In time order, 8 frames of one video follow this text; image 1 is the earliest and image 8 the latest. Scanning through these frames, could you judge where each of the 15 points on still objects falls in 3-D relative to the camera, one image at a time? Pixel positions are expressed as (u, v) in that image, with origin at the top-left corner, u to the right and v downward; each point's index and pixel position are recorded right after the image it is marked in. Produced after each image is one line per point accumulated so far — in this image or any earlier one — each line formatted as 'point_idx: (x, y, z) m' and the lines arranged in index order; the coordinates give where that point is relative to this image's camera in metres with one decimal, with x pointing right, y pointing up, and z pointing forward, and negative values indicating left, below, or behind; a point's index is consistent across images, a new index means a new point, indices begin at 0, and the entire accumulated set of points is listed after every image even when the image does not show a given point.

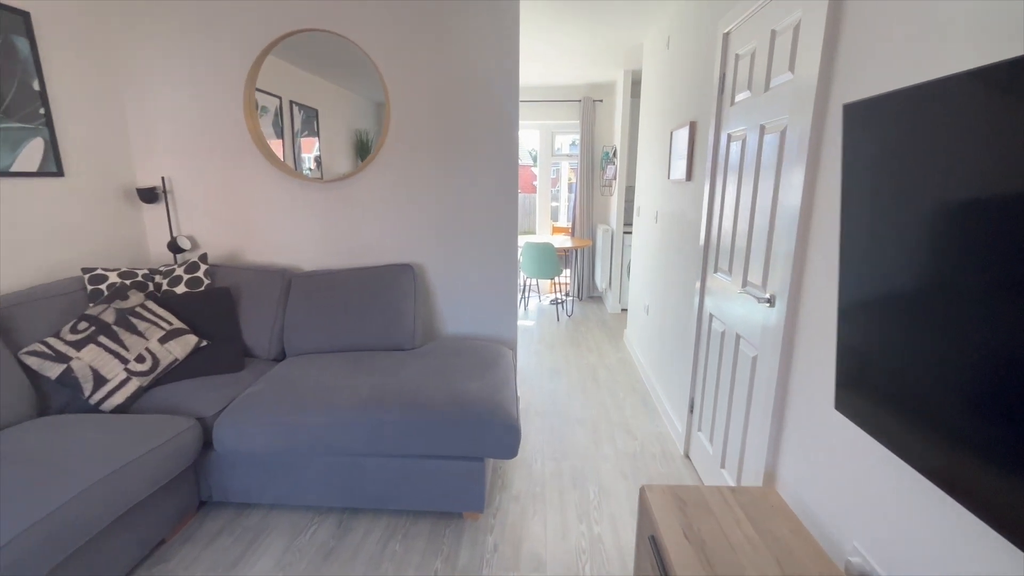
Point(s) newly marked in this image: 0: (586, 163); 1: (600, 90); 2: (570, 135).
0: (+0.8, +1.4, +5.4) m
1: (+1.0, +2.3, +5.4) m
2: (+0.7, +1.9, +5.7) m
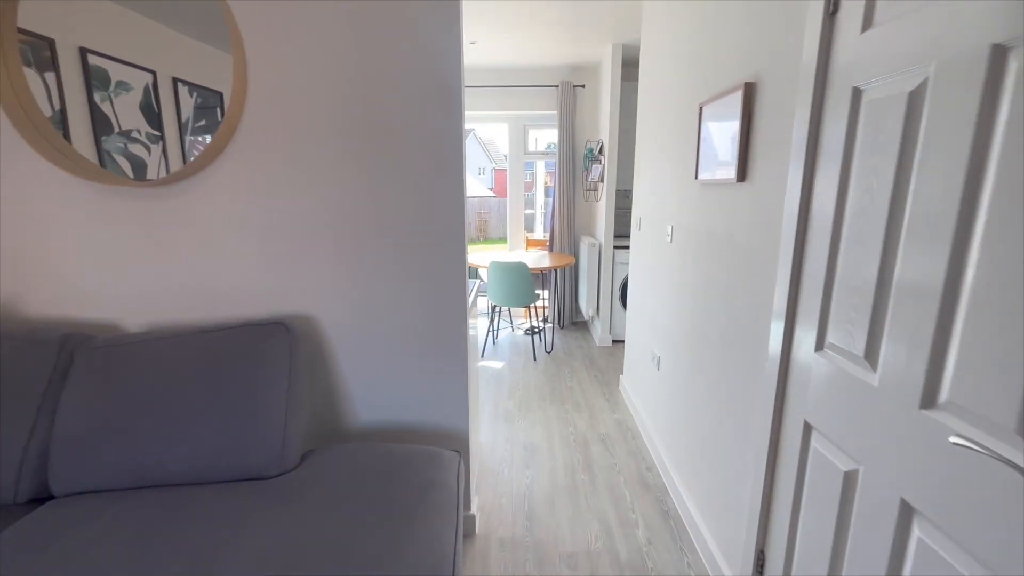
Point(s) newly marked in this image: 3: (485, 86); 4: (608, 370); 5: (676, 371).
0: (+0.5, +1.2, +4.4) m
1: (+0.7, +2.1, +4.4) m
2: (+0.3, +1.7, +4.8) m
3: (-0.3, +2.0, +4.5) m
4: (+0.7, -0.6, +3.5) m
5: (+0.8, -0.4, +2.2) m
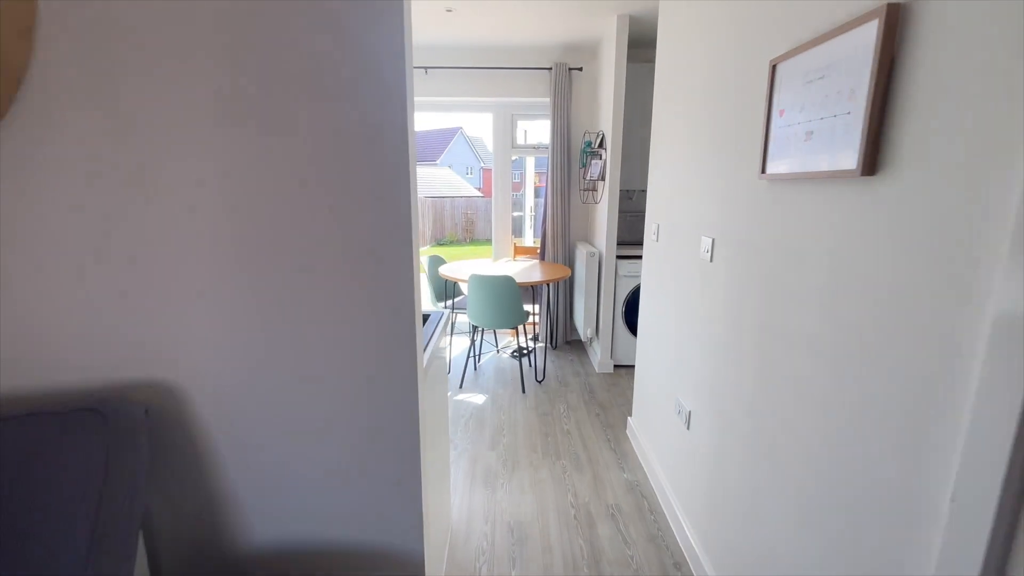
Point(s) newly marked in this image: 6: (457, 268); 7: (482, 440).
0: (+0.4, +1.1, +3.8) m
1: (+0.6, +1.9, +3.8) m
2: (+0.2, +1.5, +4.2) m
3: (-0.4, +1.9, +3.9) m
4: (+0.6, -0.8, +2.9) m
5: (+0.7, -0.5, +1.6) m
6: (-0.4, +0.1, +3.5) m
7: (-0.2, -0.9, +2.6) m
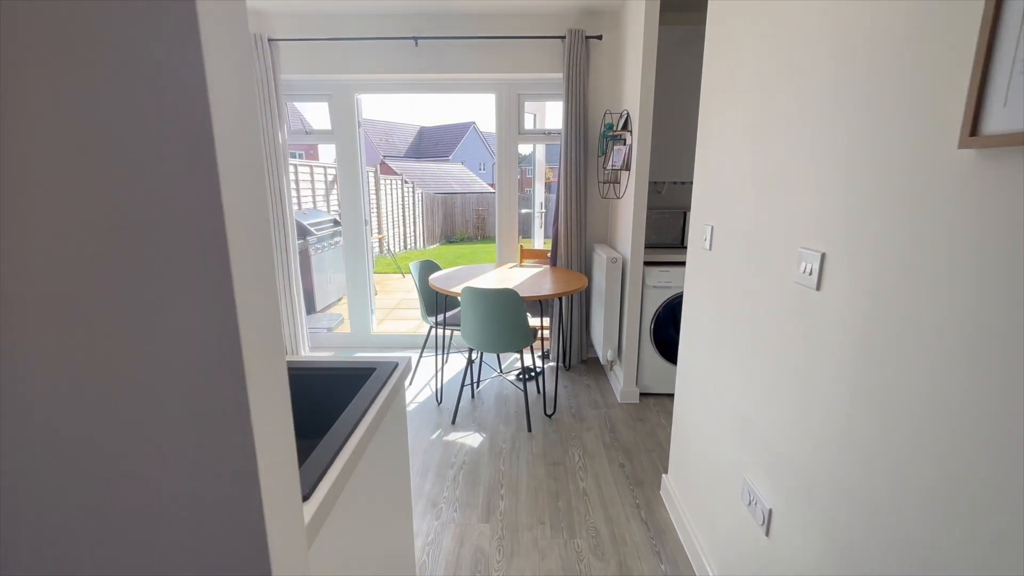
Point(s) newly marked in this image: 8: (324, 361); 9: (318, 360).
0: (+0.4, +1.0, +3.2) m
1: (+0.6, +1.9, +3.2) m
2: (+0.3, +1.5, +3.5) m
3: (-0.3, +1.8, +3.3) m
4: (+0.6, -0.9, +2.3) m
5: (+0.7, -0.6, +1.0) m
6: (-0.4, +0.1, +2.9) m
7: (-0.2, -0.9, +2.0) m
8: (-0.5, -0.2, +1.2) m
9: (-0.5, -0.2, +1.2) m
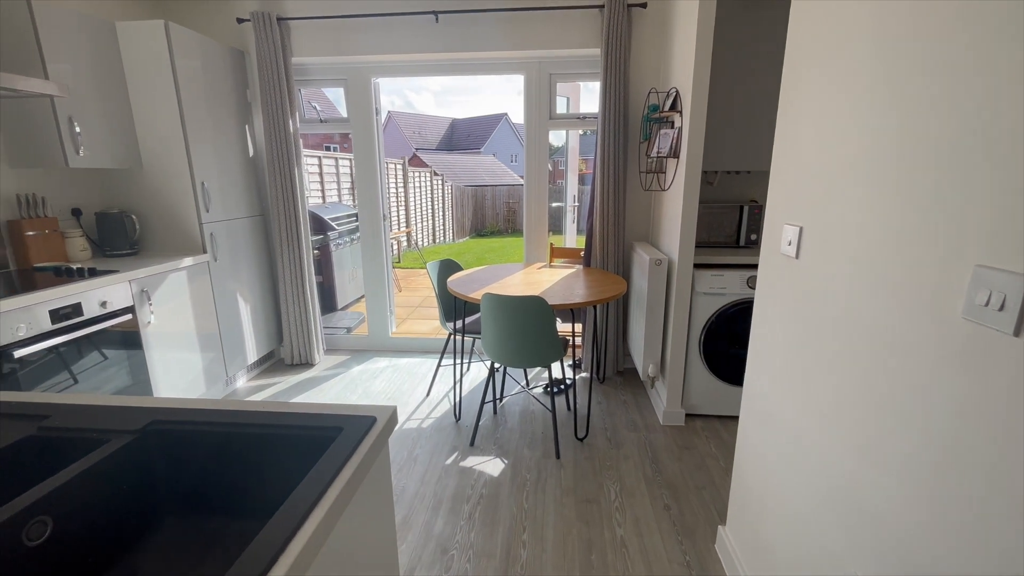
0: (+0.6, +1.0, +2.9) m
1: (+0.8, +1.8, +2.8) m
2: (+0.5, +1.4, +3.2) m
3: (-0.1, +1.8, +3.0) m
4: (+0.8, -0.9, +2.0) m
5: (+0.7, -0.7, +0.6) m
6: (-0.2, +0.1, +2.6) m
7: (-0.1, -1.0, +1.7) m
8: (-0.4, -0.2, +0.9) m
9: (-0.5, -0.2, +0.9) m
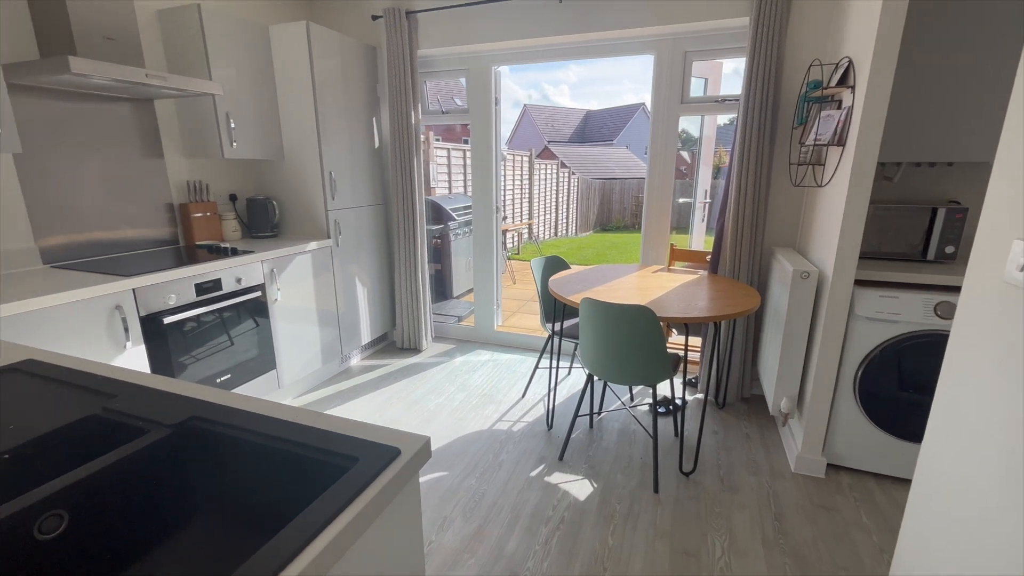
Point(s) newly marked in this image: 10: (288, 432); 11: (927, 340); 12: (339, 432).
0: (+1.3, +0.9, +2.4) m
1: (+1.5, +1.7, +2.3) m
2: (+1.3, +1.4, +2.7) m
3: (+0.6, +1.7, +2.7) m
4: (+1.1, -1.0, +1.6) m
5: (+0.7, -0.8, +0.3) m
6: (+0.3, 0.0, +2.4) m
7: (+0.2, -1.0, +1.5) m
8: (-0.3, -0.2, +0.8) m
9: (-0.4, -0.2, +0.8) m
10: (-0.4, -0.2, +0.7) m
11: (+1.6, -0.2, +1.8) m
12: (-0.3, -0.2, +0.8) m
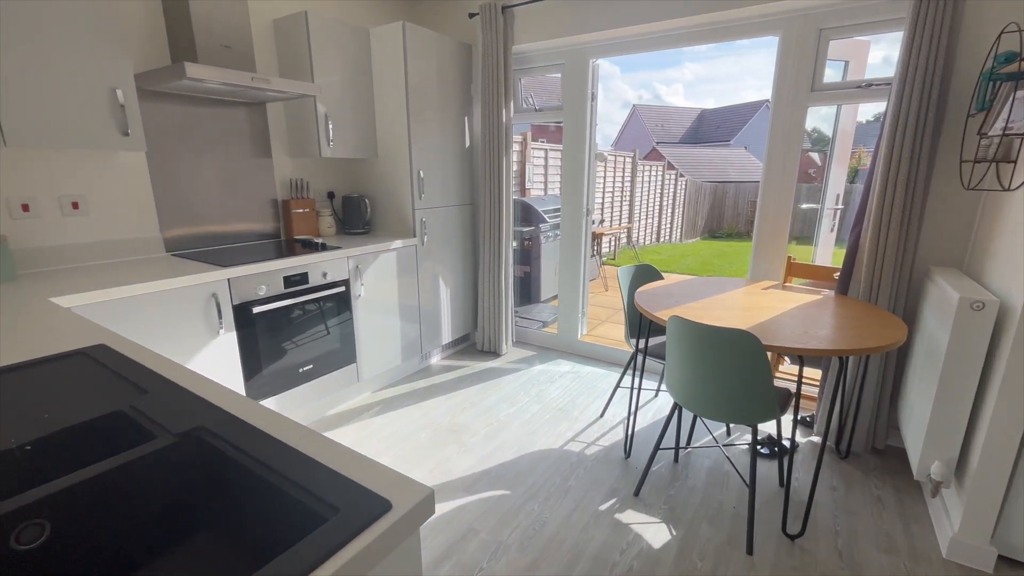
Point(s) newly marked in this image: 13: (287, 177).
0: (+1.7, +0.8, +1.9) m
1: (+1.9, +1.6, +1.8) m
2: (+1.8, +1.3, +2.3) m
3: (+1.2, +1.7, +2.3) m
4: (+1.2, -1.1, +1.2) m
5: (+0.6, -0.8, 0.0) m
6: (+0.7, 0.0, +2.1) m
7: (+0.3, -1.0, +1.3) m
8: (-0.3, -0.2, +0.7) m
9: (-0.3, -0.2, +0.7) m
10: (-0.3, -0.2, +0.6) m
11: (+1.9, -0.3, +1.3) m
12: (-0.2, -0.2, +0.6) m
13: (-1.3, +0.7, +2.7) m
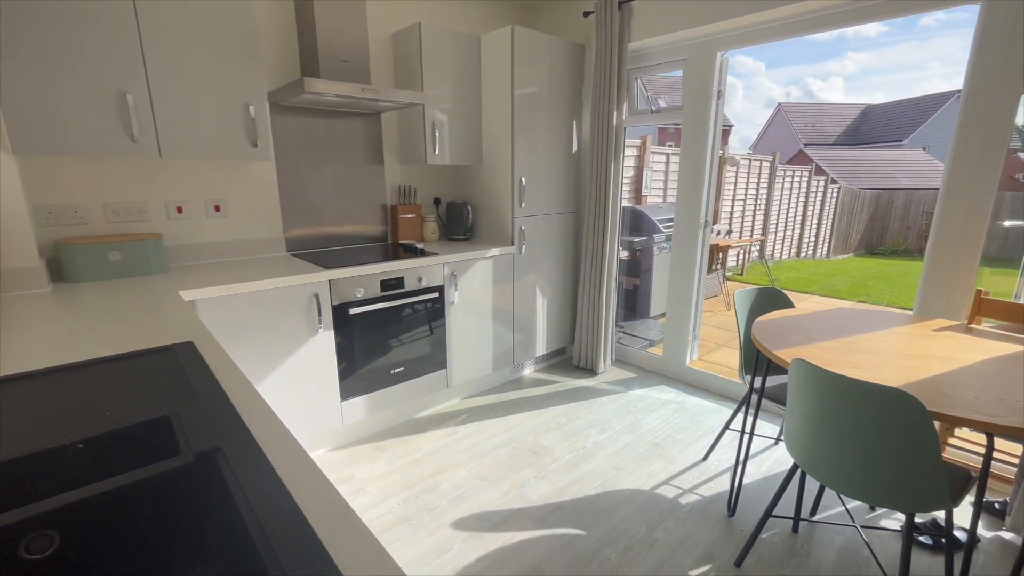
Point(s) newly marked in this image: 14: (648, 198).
0: (+2.0, +0.6, +1.3) m
1: (+2.3, +1.4, +1.1) m
2: (+2.2, +1.1, +1.6) m
3: (+1.7, +1.5, +1.8) m
4: (+1.2, -1.2, +0.7) m
5: (+0.4, -0.9, -0.3) m
6: (+1.1, -0.1, +1.8) m
7: (+0.4, -1.1, +1.0) m
8: (-0.3, -0.3, +0.6) m
9: (-0.3, -0.3, +0.6) m
10: (-0.3, -0.3, +0.6) m
11: (+2.0, -0.5, +0.6) m
12: (-0.2, -0.3, +0.6) m
13: (-0.7, +0.6, +2.8) m
14: (+0.9, +0.6, +3.3) m
